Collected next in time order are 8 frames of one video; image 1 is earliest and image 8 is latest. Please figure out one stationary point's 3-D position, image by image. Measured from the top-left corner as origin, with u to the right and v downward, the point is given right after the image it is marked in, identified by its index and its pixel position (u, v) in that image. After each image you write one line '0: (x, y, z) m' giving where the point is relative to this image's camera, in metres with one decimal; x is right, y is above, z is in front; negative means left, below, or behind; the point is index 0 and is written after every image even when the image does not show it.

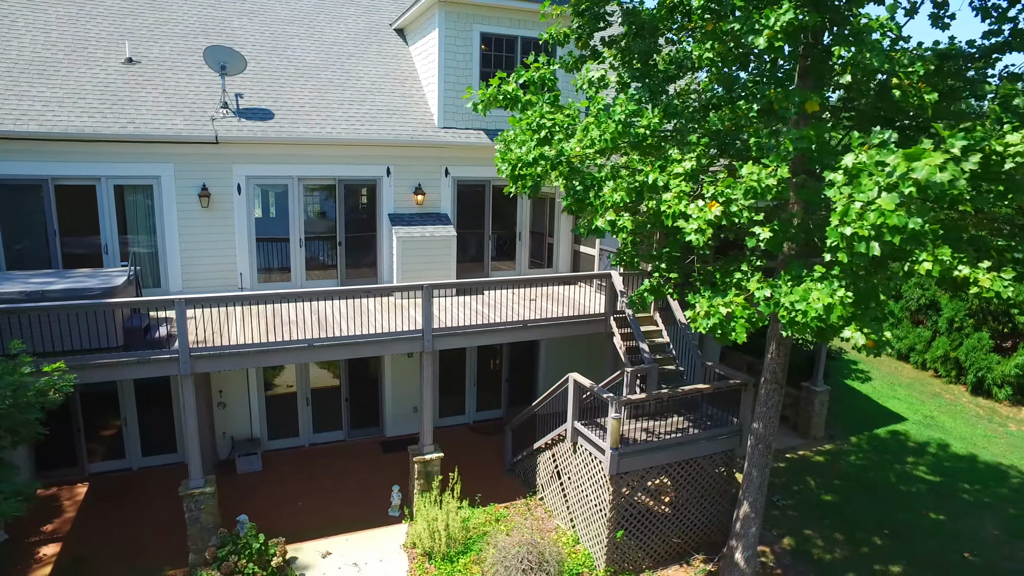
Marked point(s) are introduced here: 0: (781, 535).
0: (+10.5, -9.7, +9.4) m
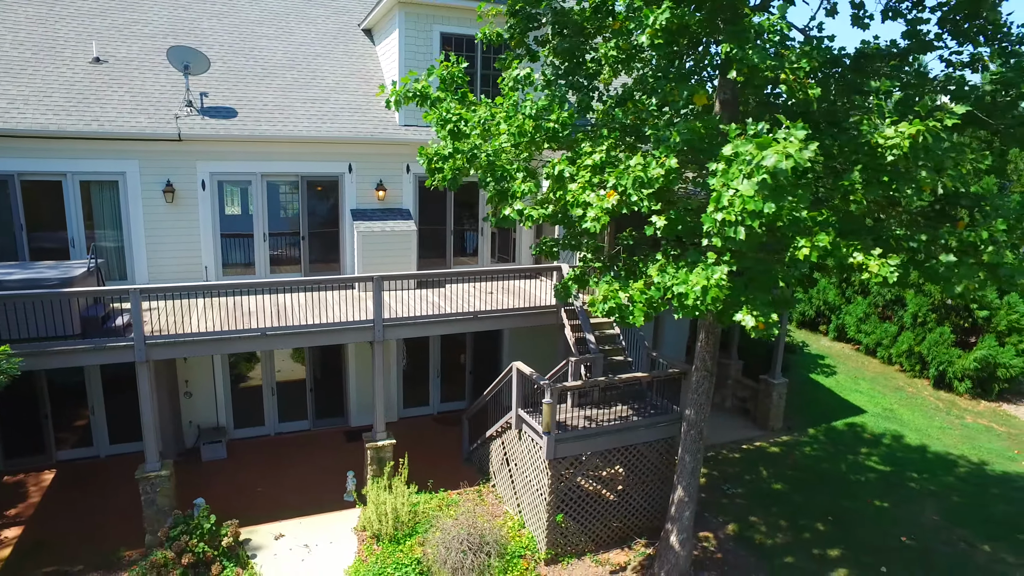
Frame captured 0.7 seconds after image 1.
0: (+8.6, -9.4, +9.7) m
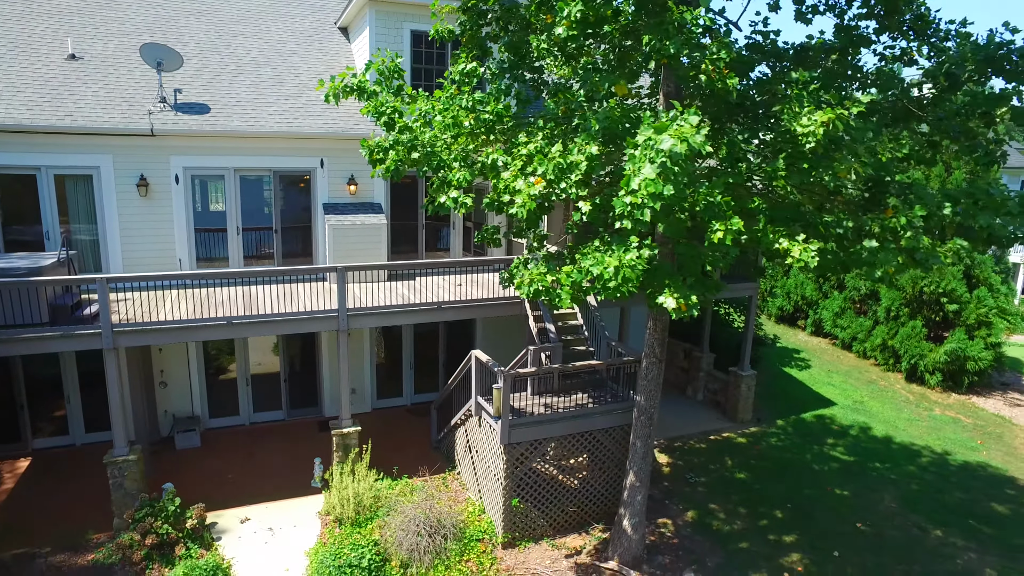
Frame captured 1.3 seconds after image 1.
0: (+7.1, -9.0, +9.9) m
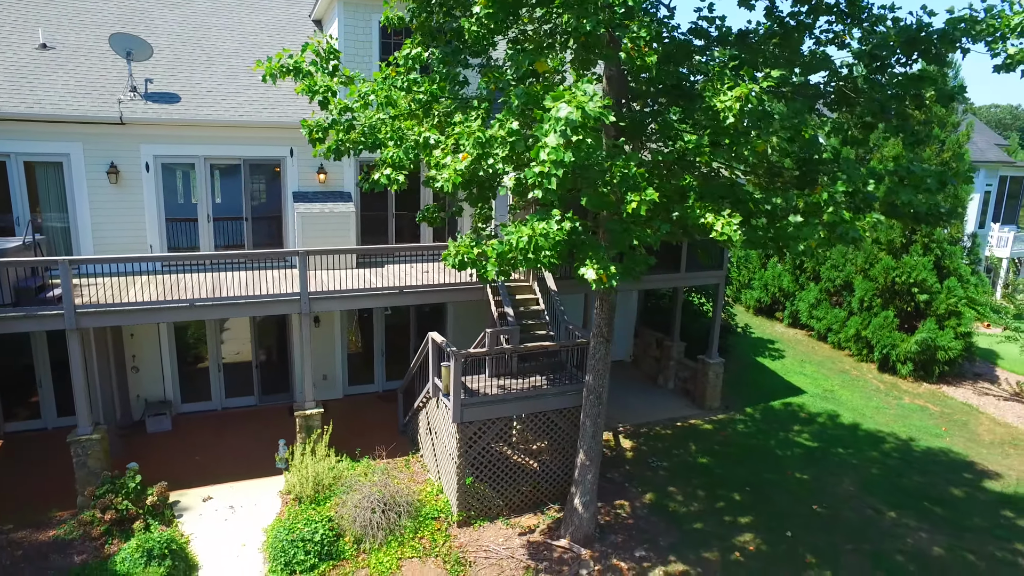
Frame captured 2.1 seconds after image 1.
0: (+5.5, -8.4, +10.1) m
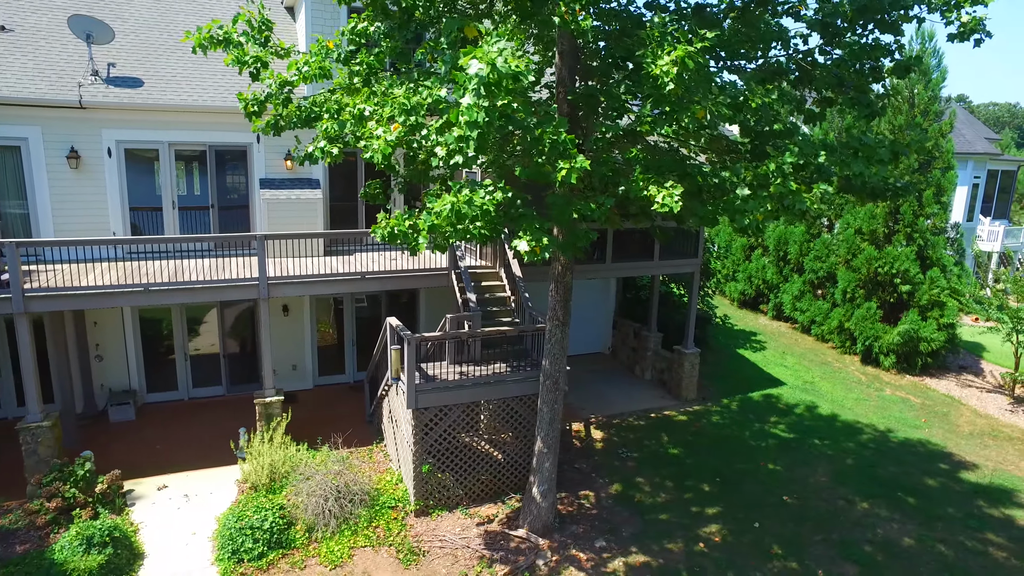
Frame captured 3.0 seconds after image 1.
0: (+4.0, -7.8, +9.8) m
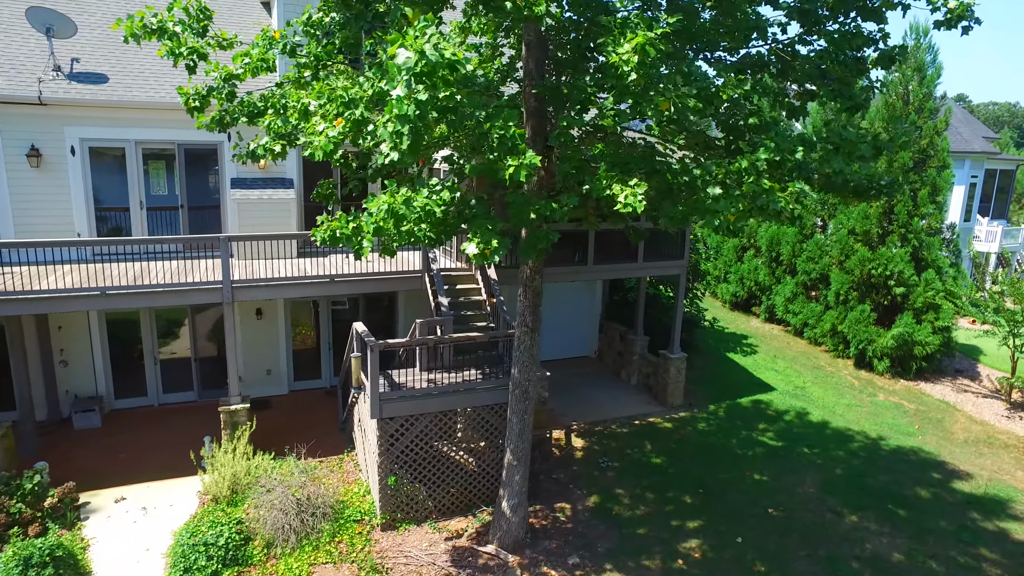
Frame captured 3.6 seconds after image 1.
0: (+3.0, -7.9, +9.5) m
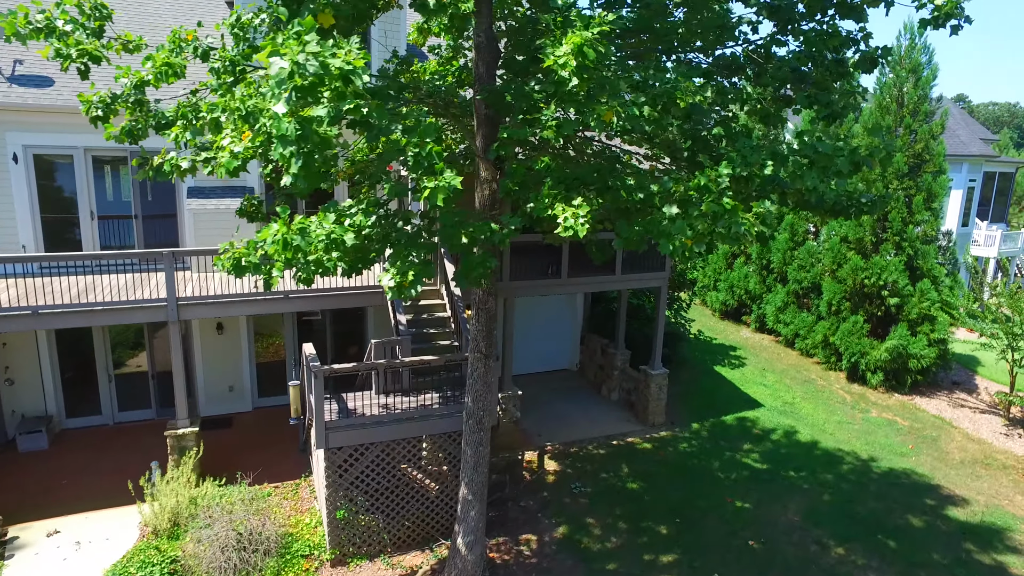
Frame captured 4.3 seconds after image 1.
0: (+1.7, -8.5, +8.9) m
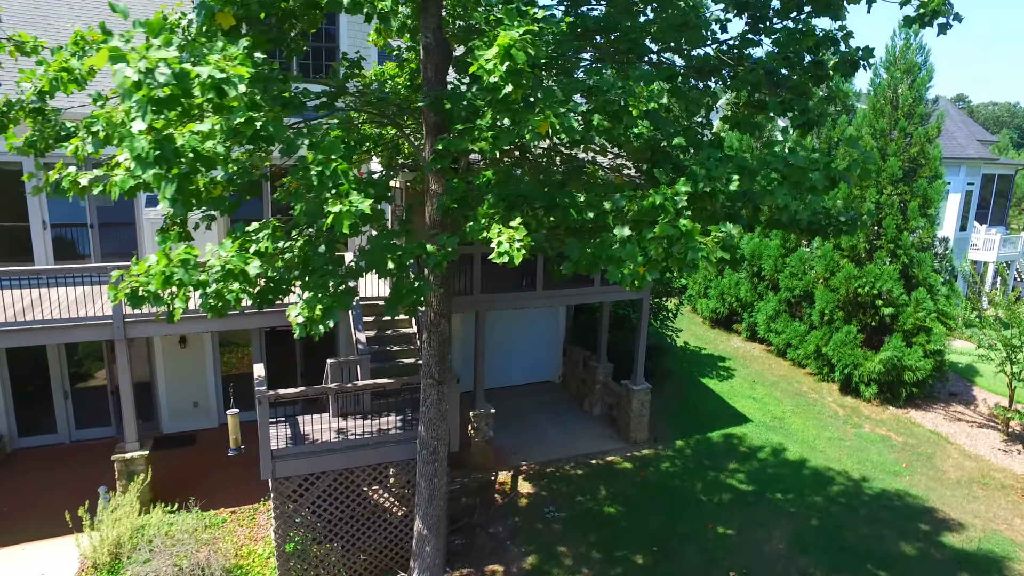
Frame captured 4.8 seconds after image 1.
0: (+0.6, -9.1, +8.4) m
